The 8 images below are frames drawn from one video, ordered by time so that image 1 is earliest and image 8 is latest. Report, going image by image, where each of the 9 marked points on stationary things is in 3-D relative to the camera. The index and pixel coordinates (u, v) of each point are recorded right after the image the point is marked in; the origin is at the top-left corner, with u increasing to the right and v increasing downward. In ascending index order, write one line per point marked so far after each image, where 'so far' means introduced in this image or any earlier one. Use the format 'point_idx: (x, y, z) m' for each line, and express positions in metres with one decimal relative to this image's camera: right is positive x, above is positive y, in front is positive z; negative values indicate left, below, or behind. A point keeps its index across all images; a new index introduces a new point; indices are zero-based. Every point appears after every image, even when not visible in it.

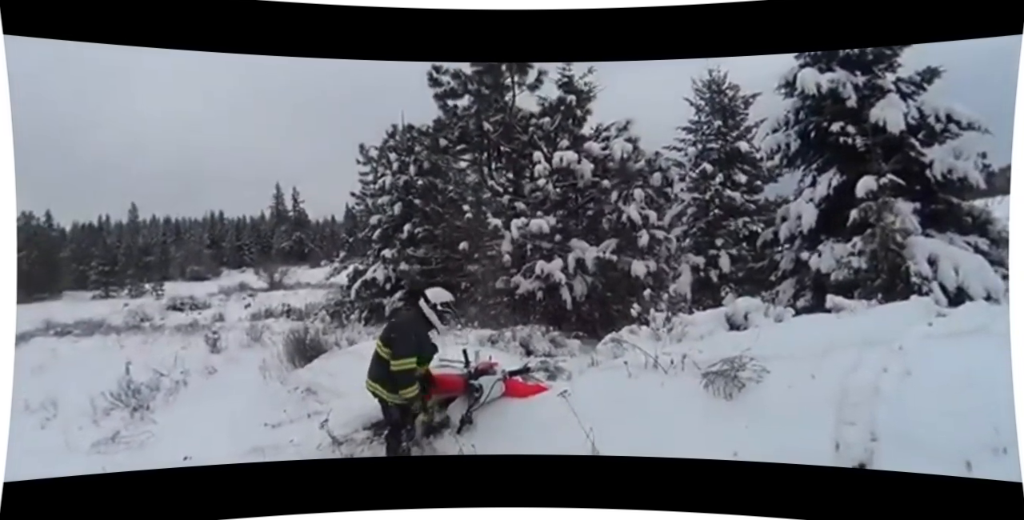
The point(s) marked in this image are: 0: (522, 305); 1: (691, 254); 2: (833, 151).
0: (+0.1, -0.3, +3.4) m
1: (+1.1, 0.0, +3.3) m
2: (+2.0, +0.7, +3.1) m
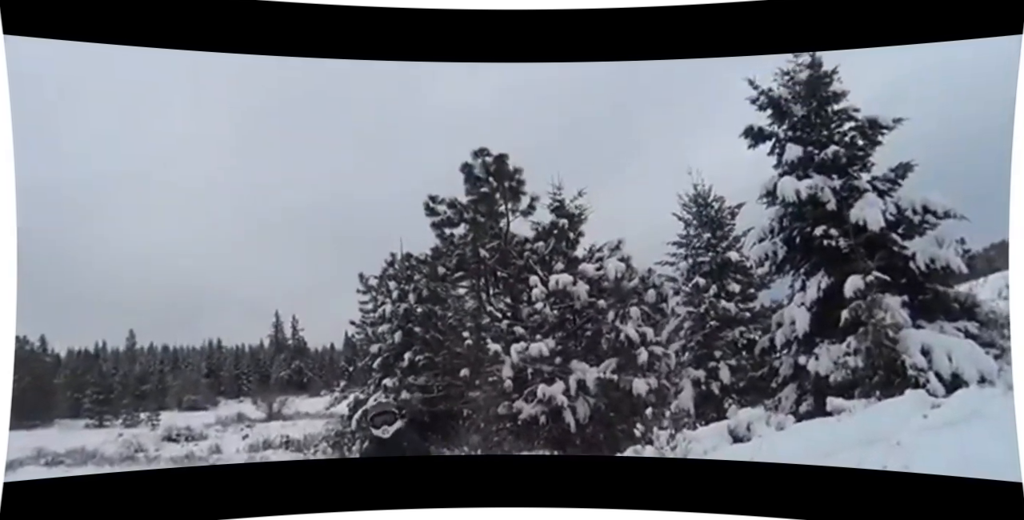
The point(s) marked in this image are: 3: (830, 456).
0: (+0.1, -1.1, +3.3) m
1: (+1.1, -0.7, +3.3) m
2: (+2.0, -0.1, +3.2) m
3: (+2.0, -1.3, +3.1) m
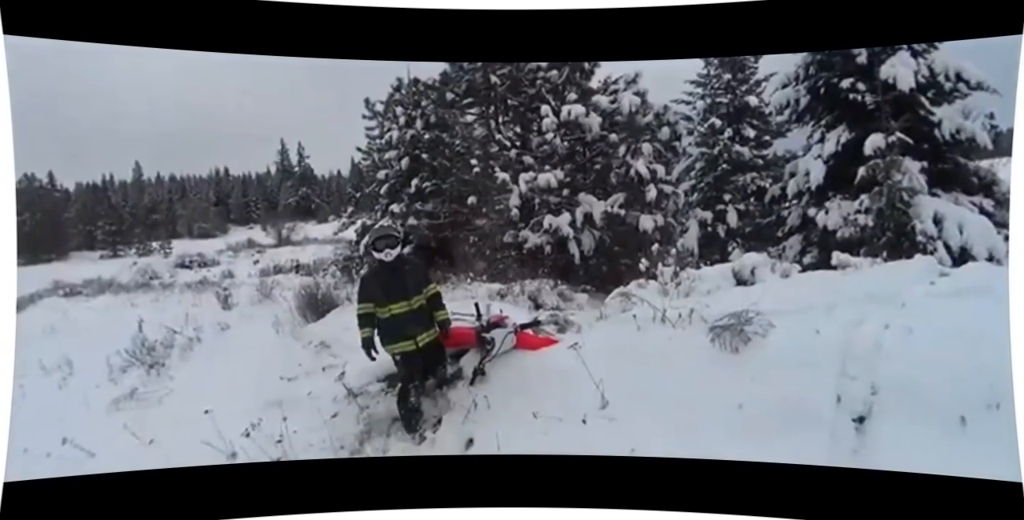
0: (+0.1, 0.0, +3.4) m
1: (+1.2, +0.3, +3.3) m
2: (+2.1, +0.9, +3.1) m
3: (+2.0, -0.3, +3.1) m
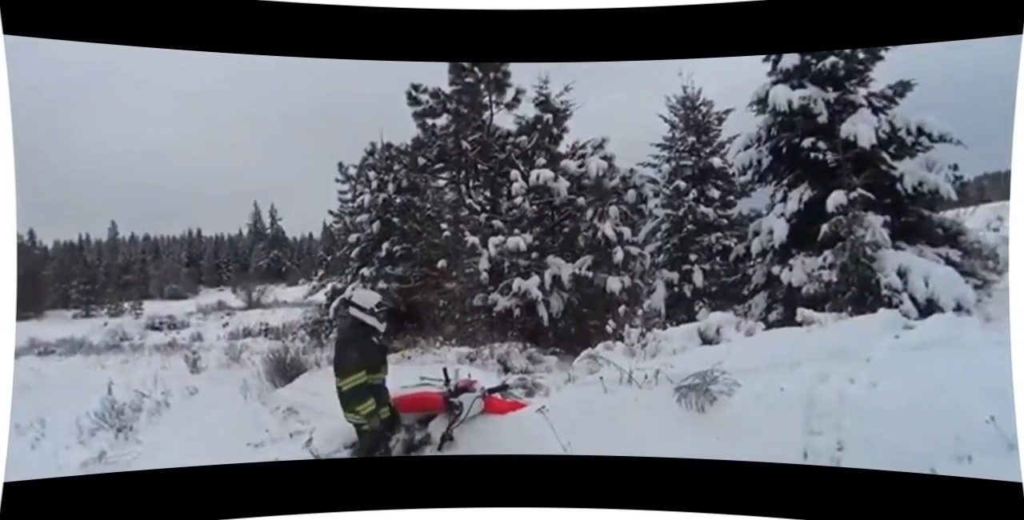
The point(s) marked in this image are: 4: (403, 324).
0: (-0.1, -0.4, +3.4) m
1: (+1.0, -0.1, +3.3) m
2: (+1.8, +0.6, +3.2) m
3: (+1.8, -0.6, +3.1) m
4: (-0.7, -0.4, +3.4) m
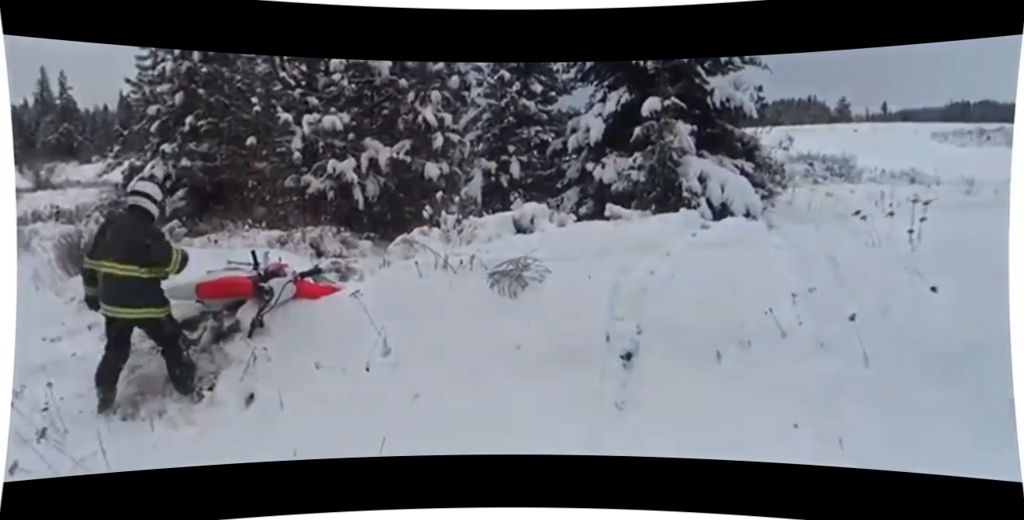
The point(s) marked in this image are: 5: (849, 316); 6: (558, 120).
0: (-1.3, +0.3, +3.2) m
1: (-0.2, +0.7, +3.3) m
2: (+0.7, +1.2, +3.3) m
3: (+0.6, 0.0, +3.3) m
4: (-1.9, +0.3, +3.1) m
5: (+2.1, -0.3, +3.1) m
6: (+0.3, +0.9, +3.3) m
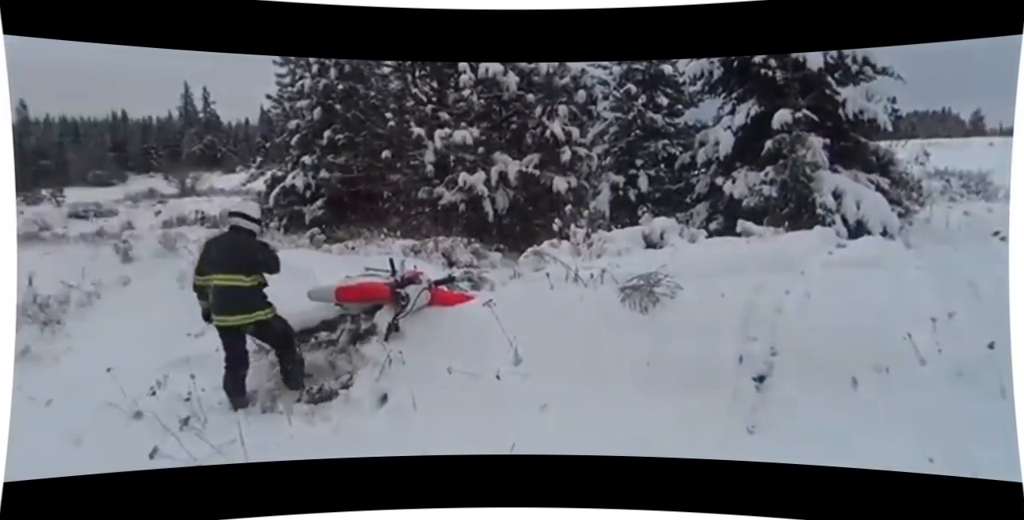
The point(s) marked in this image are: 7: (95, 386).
0: (-0.4, +0.3, +3.3) m
1: (+0.7, +0.6, +3.3) m
2: (+1.5, +1.1, +3.2) m
3: (+1.4, -0.1, +3.2) m
4: (-1.1, +0.3, +3.3) m
5: (+2.8, -0.5, +2.9) m
6: (+1.1, +0.8, +3.3) m
7: (-2.5, -0.7, +3.0) m
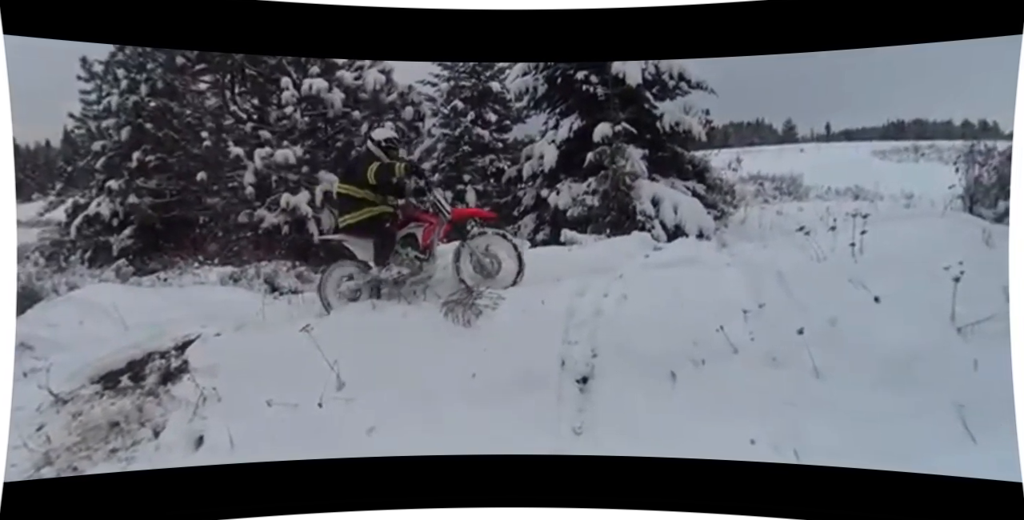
0: (-1.5, +0.1, +3.2) m
1: (-0.4, +0.5, +3.3) m
2: (+0.4, +1.1, +3.3) m
3: (+0.4, -0.1, +3.3) m
4: (-2.2, +0.1, +3.1) m
5: (+1.8, -0.4, +3.2) m
6: (0.0, +0.7, +3.4) m
7: (-3.5, -1.0, +2.5) m
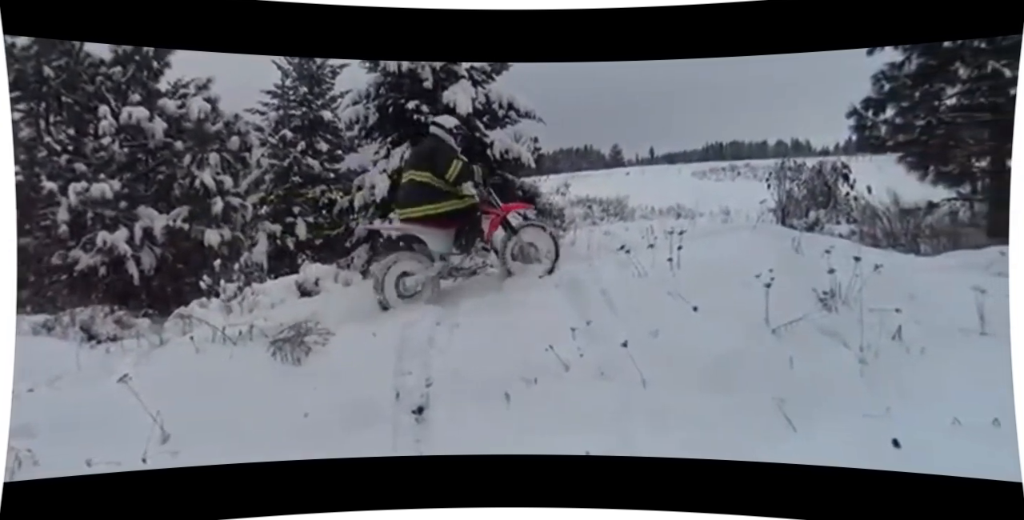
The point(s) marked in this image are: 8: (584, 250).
0: (-2.6, -0.1, +3.1) m
1: (-1.5, +0.2, +3.3) m
2: (-0.7, +0.9, +3.4) m
3: (-0.7, -0.3, +3.4) m
4: (-3.2, -0.2, +2.9) m
5: (+0.8, -0.6, +3.5) m
6: (-1.1, +0.6, +3.4) m
7: (-4.4, -1.3, +2.3) m
8: (+0.5, +0.1, +3.5) m
